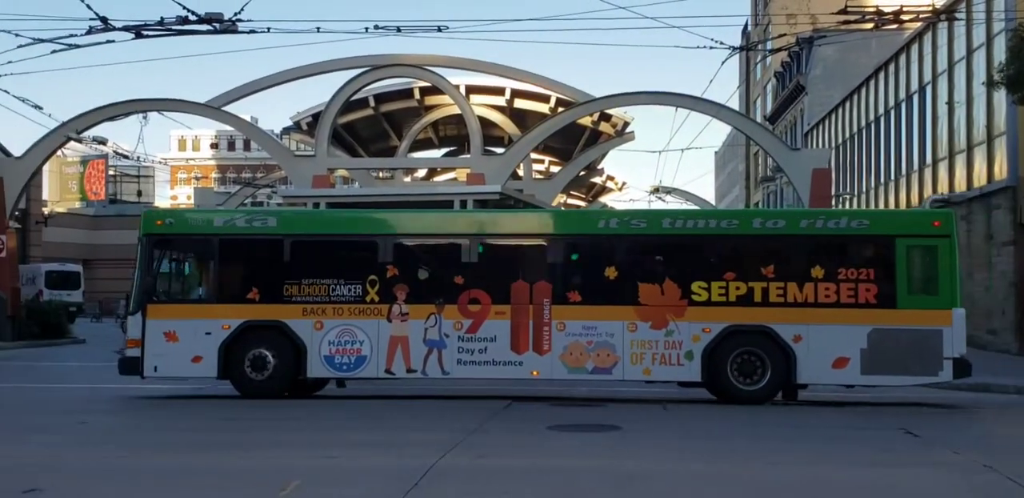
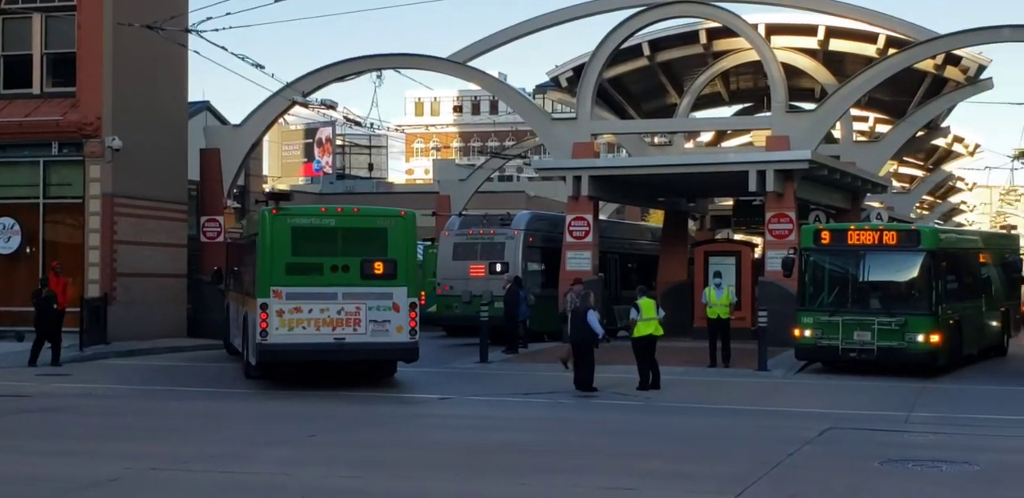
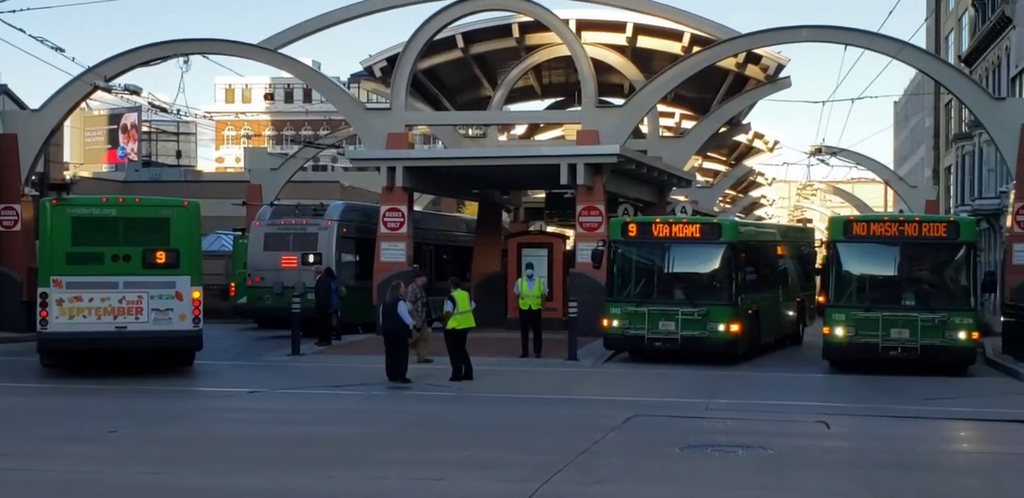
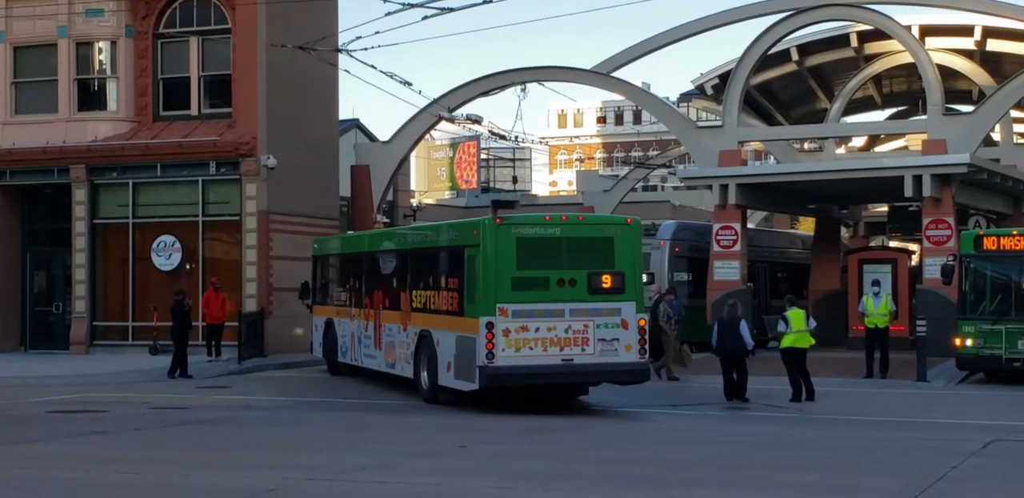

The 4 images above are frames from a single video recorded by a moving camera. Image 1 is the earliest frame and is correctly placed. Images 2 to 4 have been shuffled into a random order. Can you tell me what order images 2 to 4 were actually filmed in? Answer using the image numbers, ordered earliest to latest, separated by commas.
4, 2, 3
